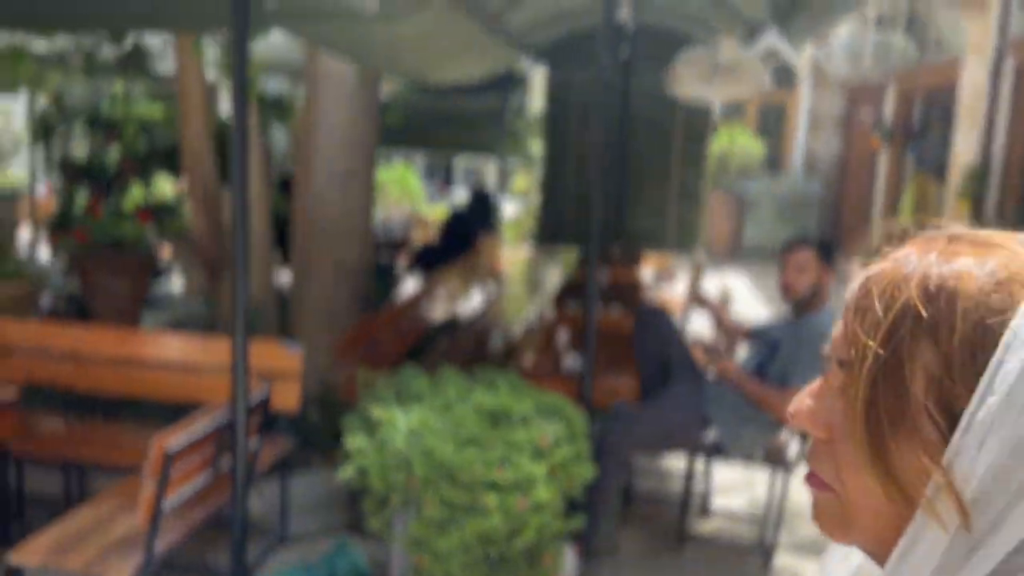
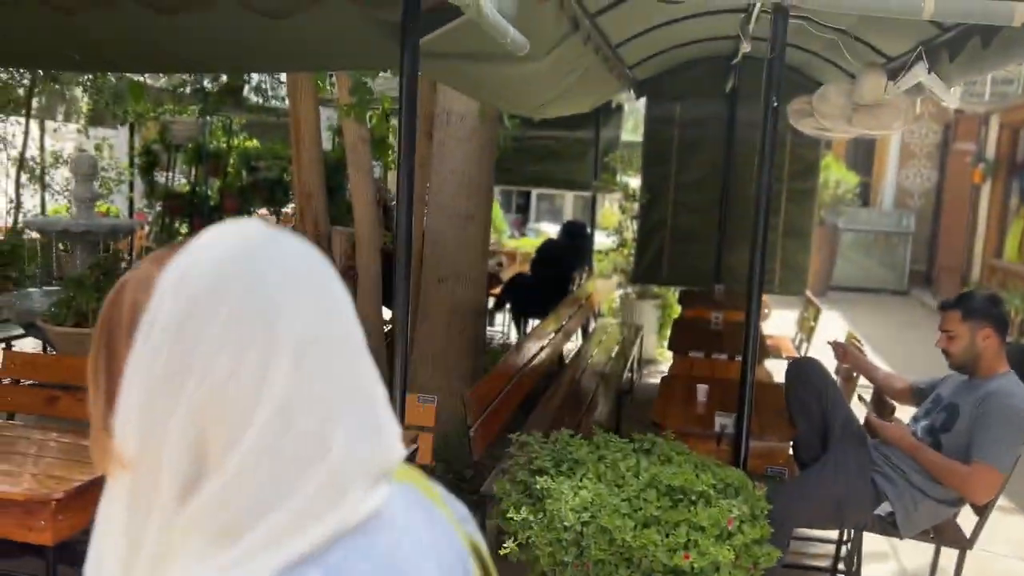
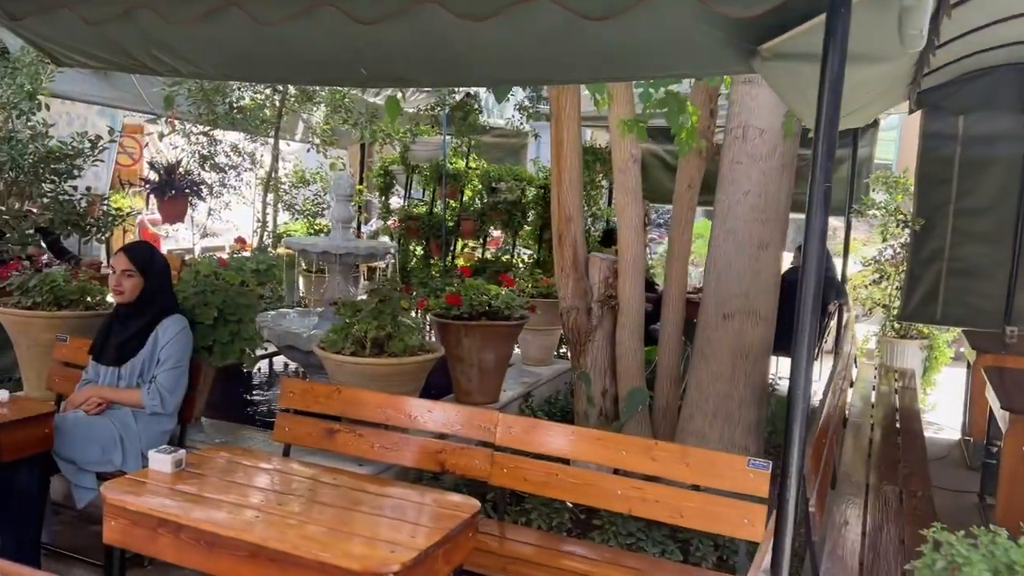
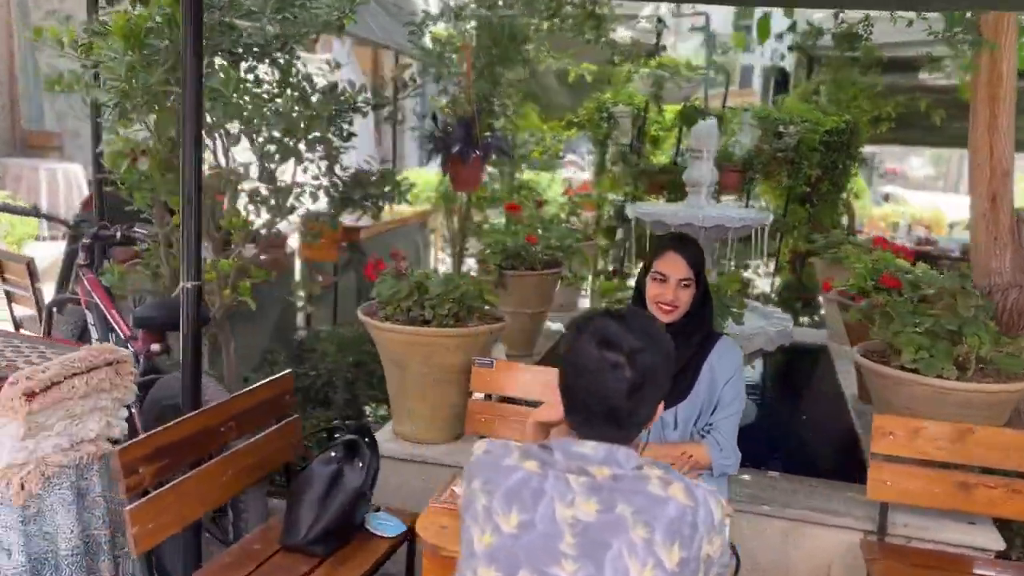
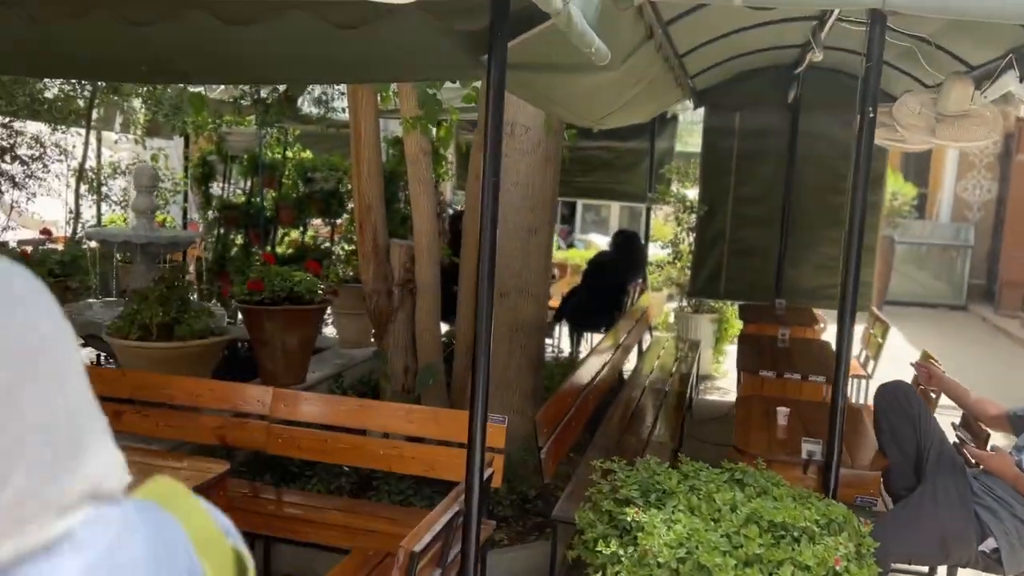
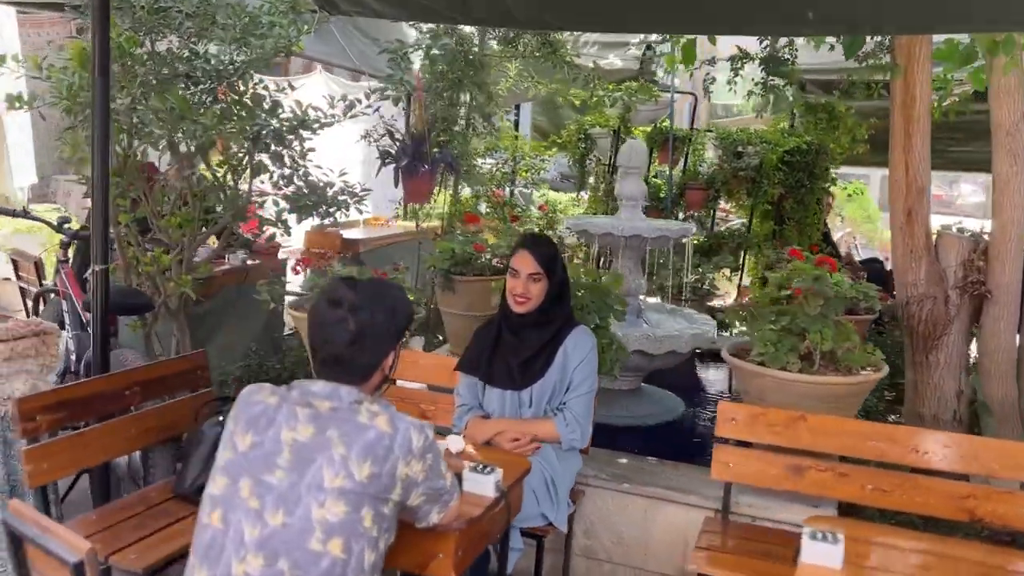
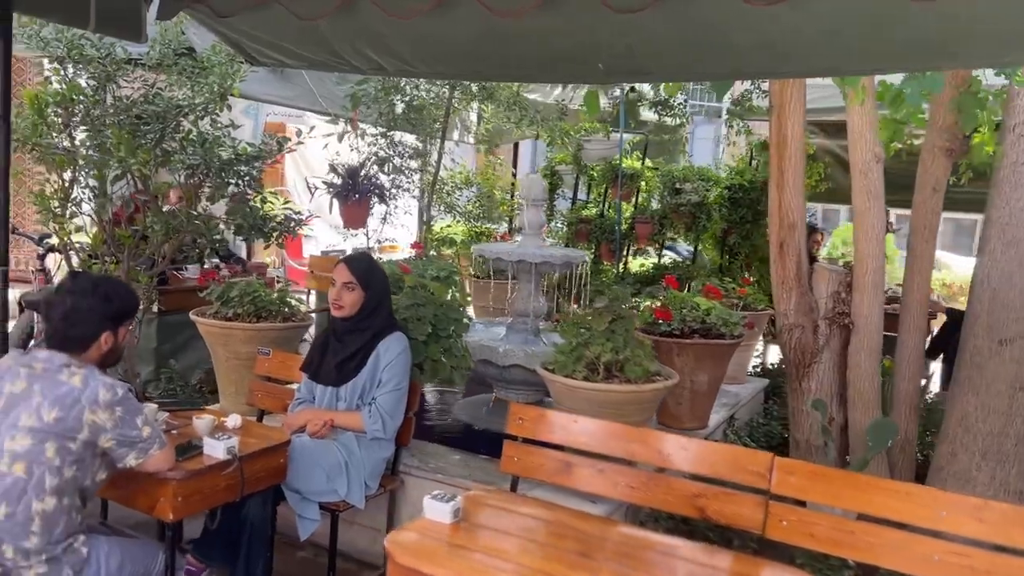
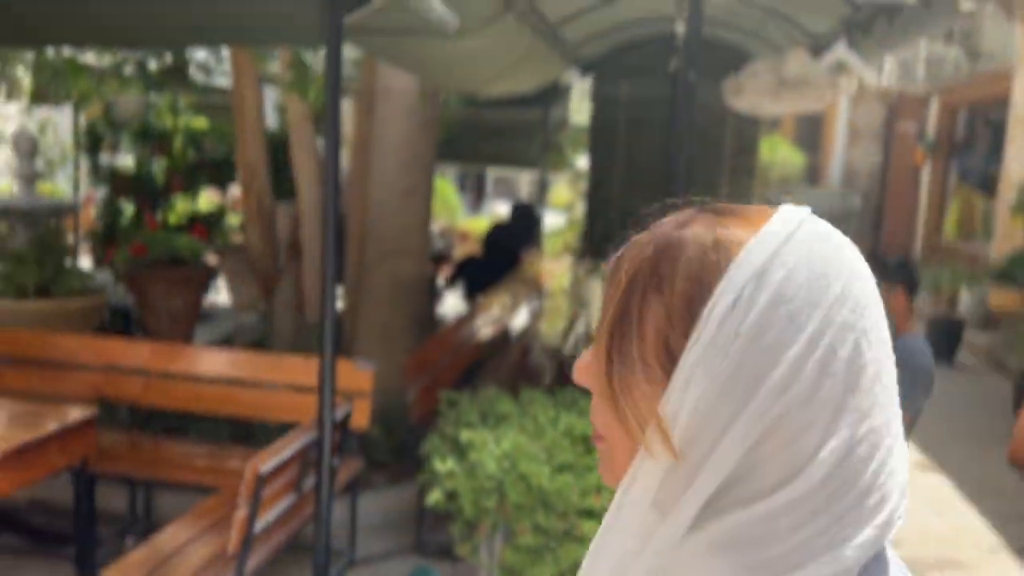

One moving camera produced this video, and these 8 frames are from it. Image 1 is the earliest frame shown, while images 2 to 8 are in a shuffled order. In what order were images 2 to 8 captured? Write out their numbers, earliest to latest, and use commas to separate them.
8, 2, 5, 3, 7, 6, 4
